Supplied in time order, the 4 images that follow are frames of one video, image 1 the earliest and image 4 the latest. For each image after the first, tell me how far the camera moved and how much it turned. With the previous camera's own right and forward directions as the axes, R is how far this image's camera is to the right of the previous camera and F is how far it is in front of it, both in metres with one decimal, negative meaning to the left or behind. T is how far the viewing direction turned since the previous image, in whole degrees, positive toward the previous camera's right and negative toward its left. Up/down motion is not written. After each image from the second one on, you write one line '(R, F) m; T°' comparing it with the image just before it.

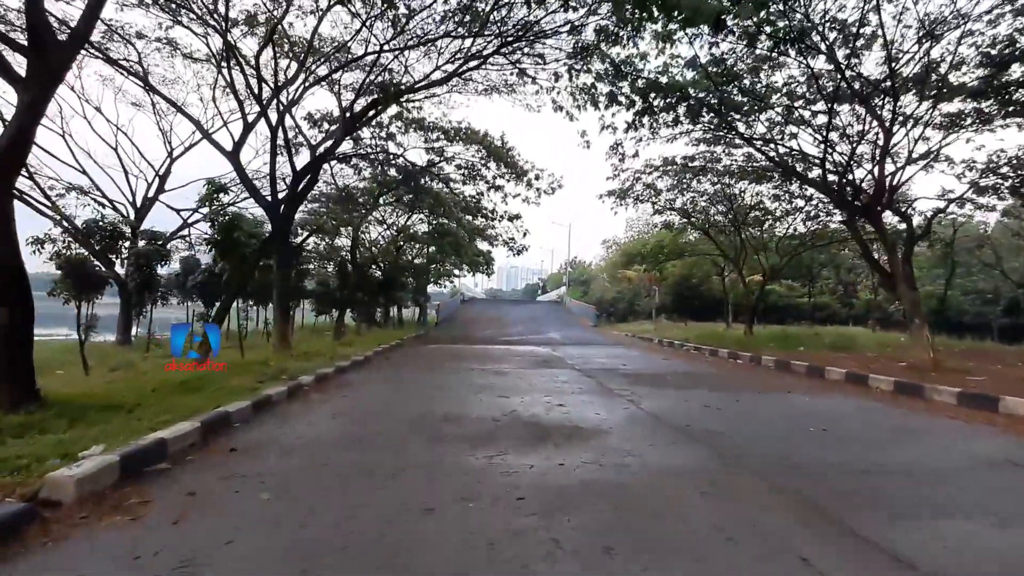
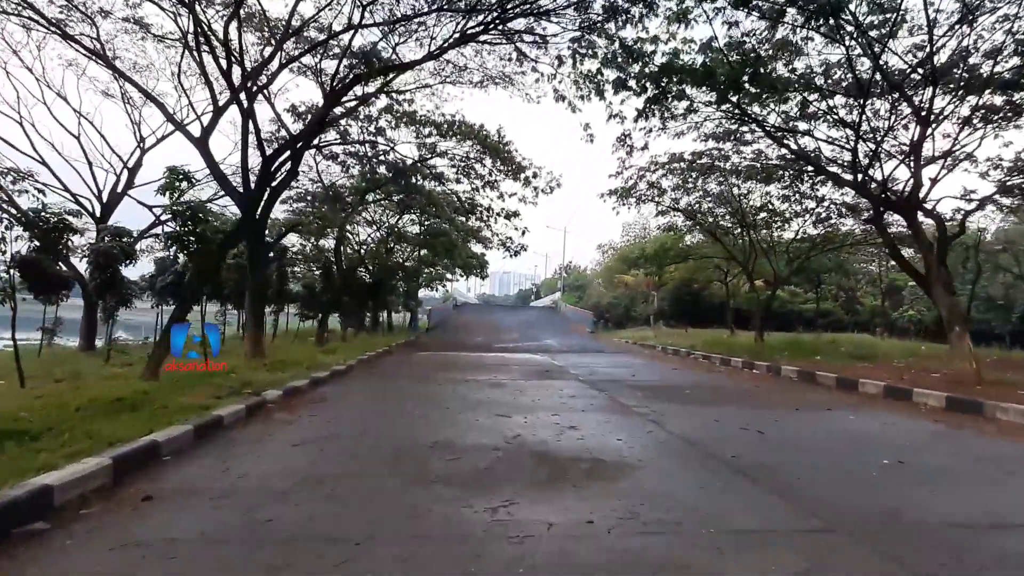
(-0.1, +1.3) m; +1°
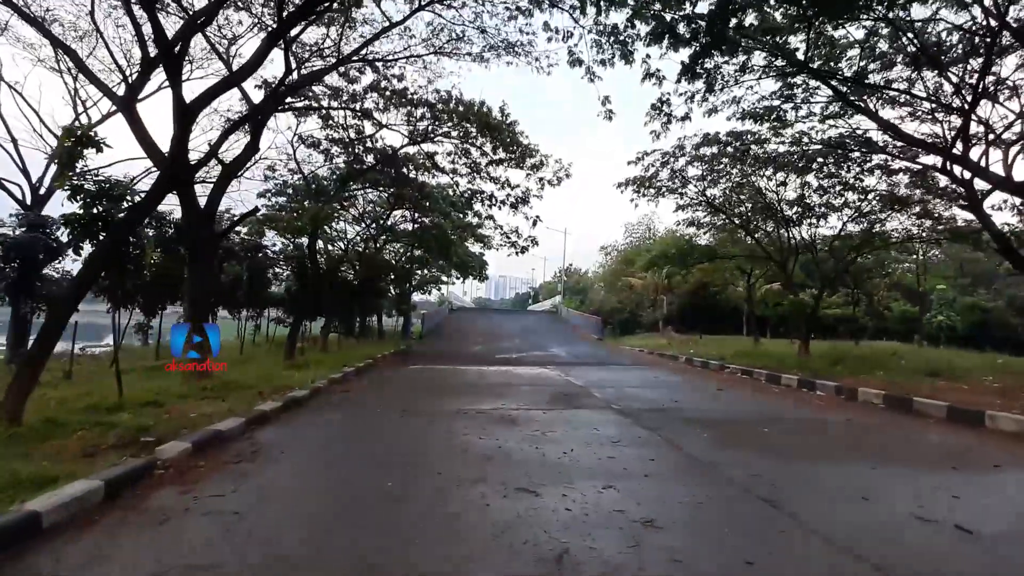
(-0.3, +2.7) m; +1°
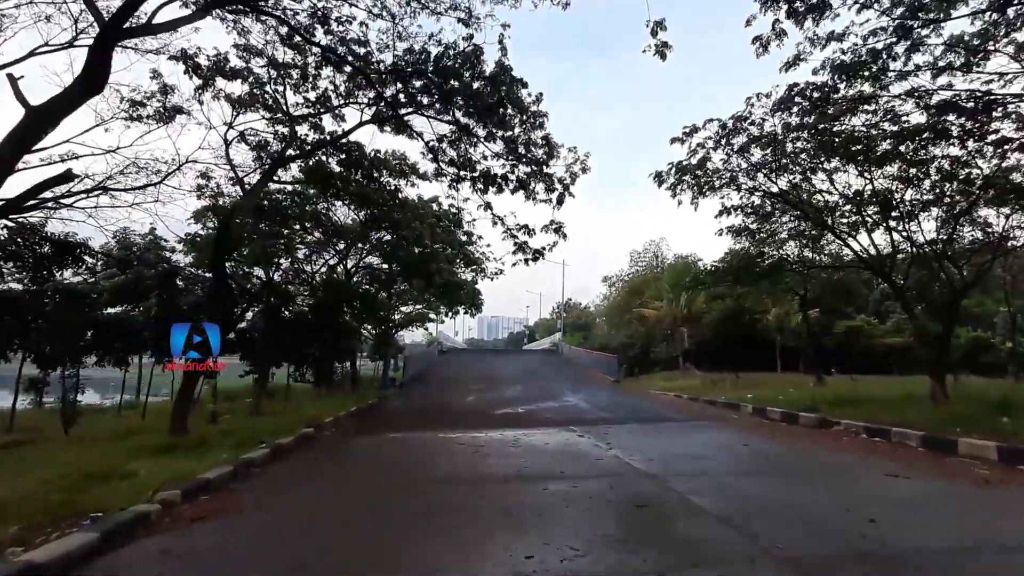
(-0.3, +4.9) m; +1°
